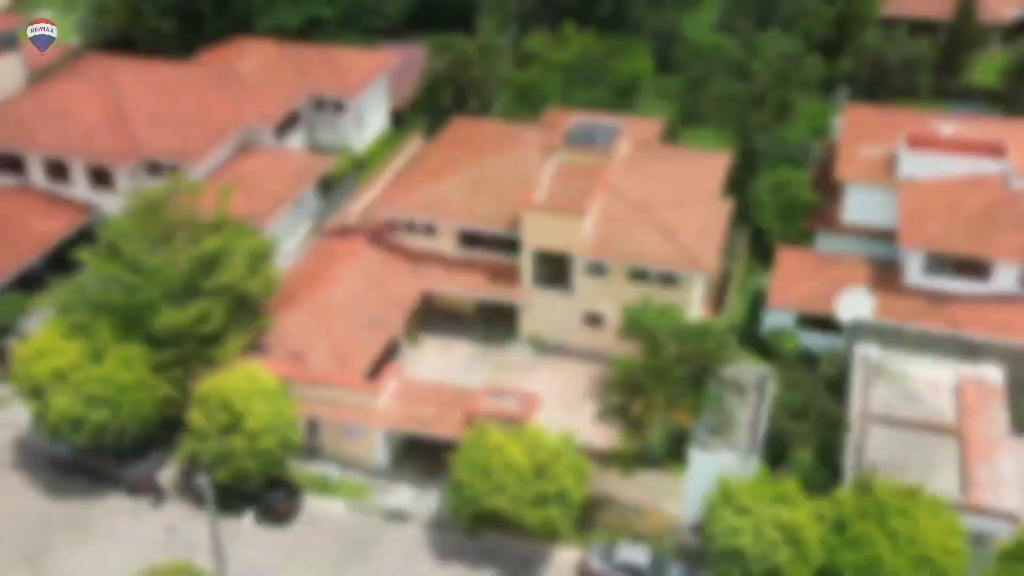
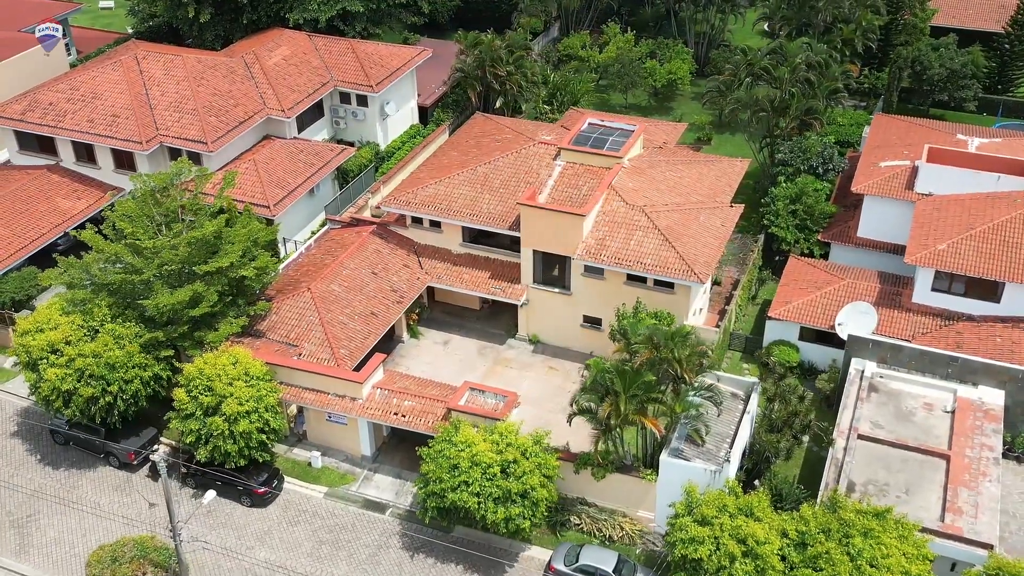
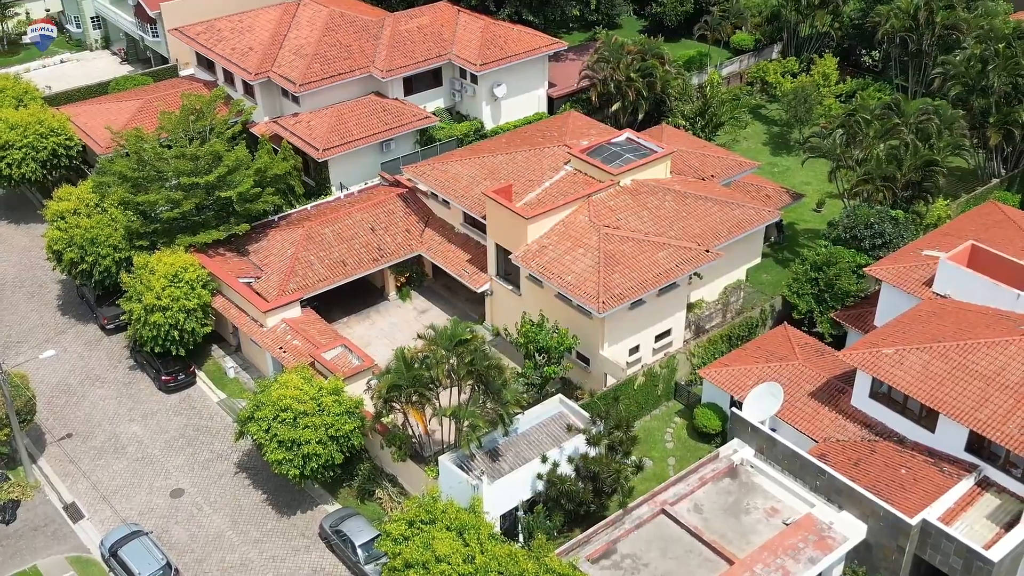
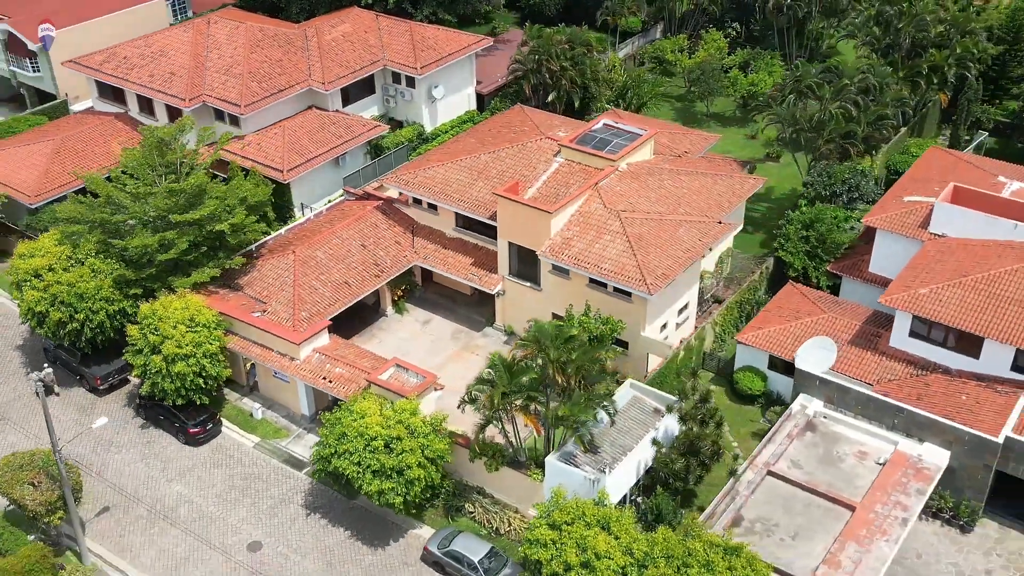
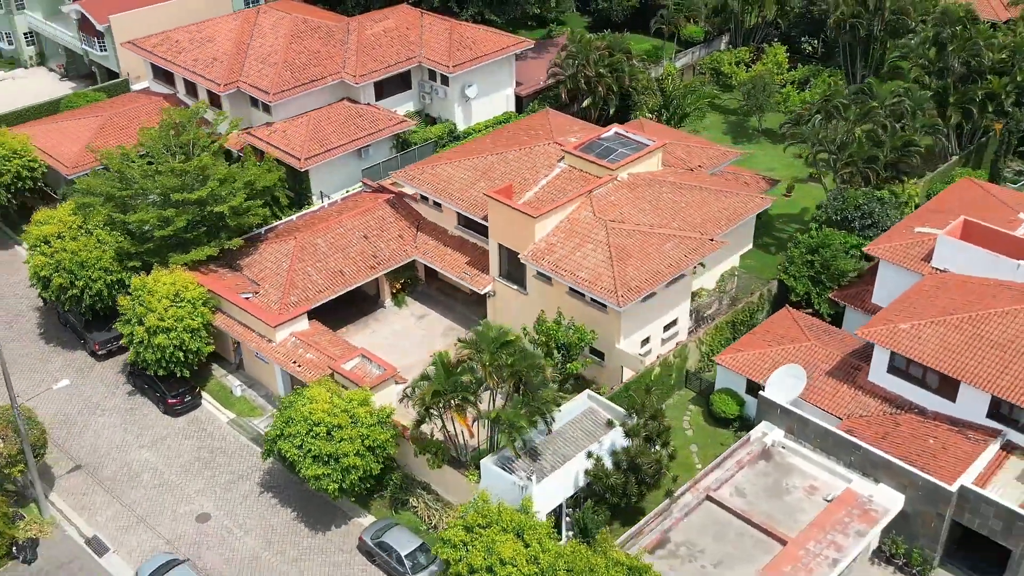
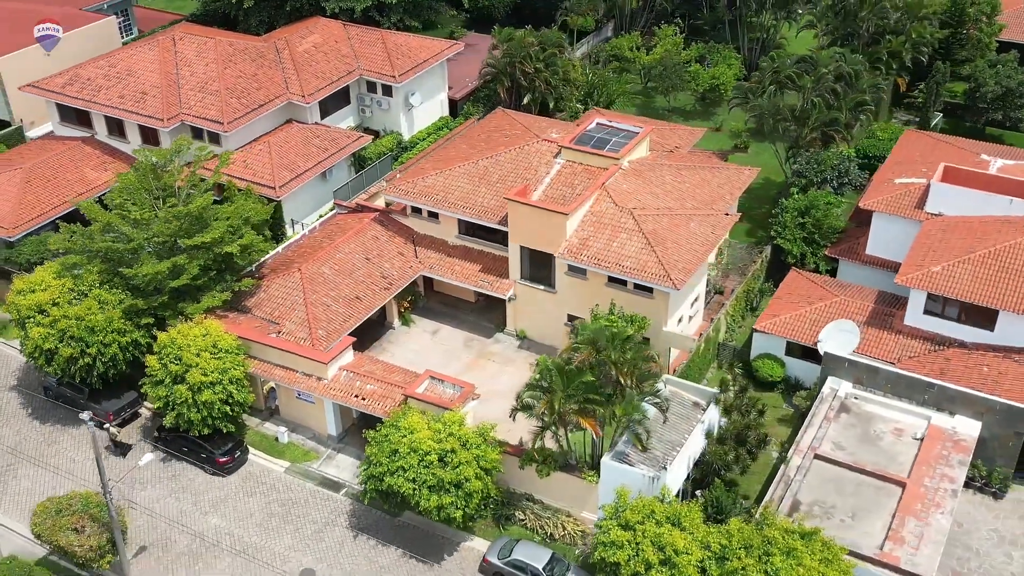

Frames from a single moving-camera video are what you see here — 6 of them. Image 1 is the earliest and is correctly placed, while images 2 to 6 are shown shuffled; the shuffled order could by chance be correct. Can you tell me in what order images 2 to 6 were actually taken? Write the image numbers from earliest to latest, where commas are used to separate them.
2, 6, 4, 5, 3
